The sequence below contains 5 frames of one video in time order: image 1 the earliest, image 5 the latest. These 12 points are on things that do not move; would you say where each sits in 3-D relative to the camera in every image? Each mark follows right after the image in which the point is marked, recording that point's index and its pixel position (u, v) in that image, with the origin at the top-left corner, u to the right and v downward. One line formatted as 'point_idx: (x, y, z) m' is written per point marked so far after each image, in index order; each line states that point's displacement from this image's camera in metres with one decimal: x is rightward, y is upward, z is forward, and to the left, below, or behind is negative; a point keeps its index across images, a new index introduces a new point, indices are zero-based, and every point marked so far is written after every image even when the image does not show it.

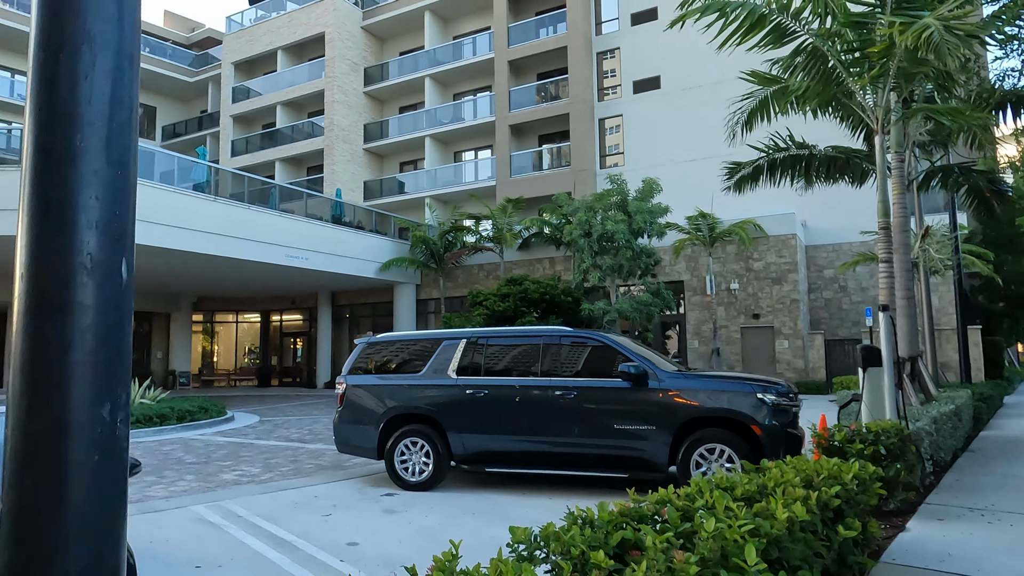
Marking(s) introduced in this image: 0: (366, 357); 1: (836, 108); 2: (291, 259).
0: (-1.7, -0.8, +7.7) m
1: (+4.0, +2.2, +8.1) m
2: (-6.3, +0.8, +18.9) m
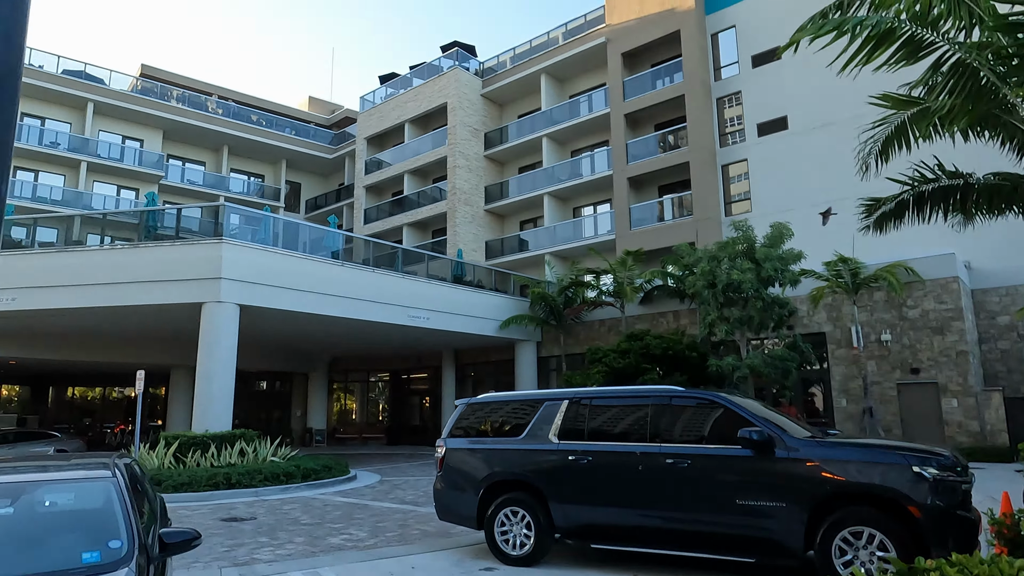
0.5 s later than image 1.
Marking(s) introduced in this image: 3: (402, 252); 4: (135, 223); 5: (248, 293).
0: (-0.5, -1.5, +7.4) m
1: (+5.1, +1.7, +7.0) m
2: (-2.9, -0.9, +19.4) m
3: (-3.2, +1.1, +19.5) m
4: (-8.8, +1.6, +15.6) m
5: (-6.1, -0.1, +15.4) m
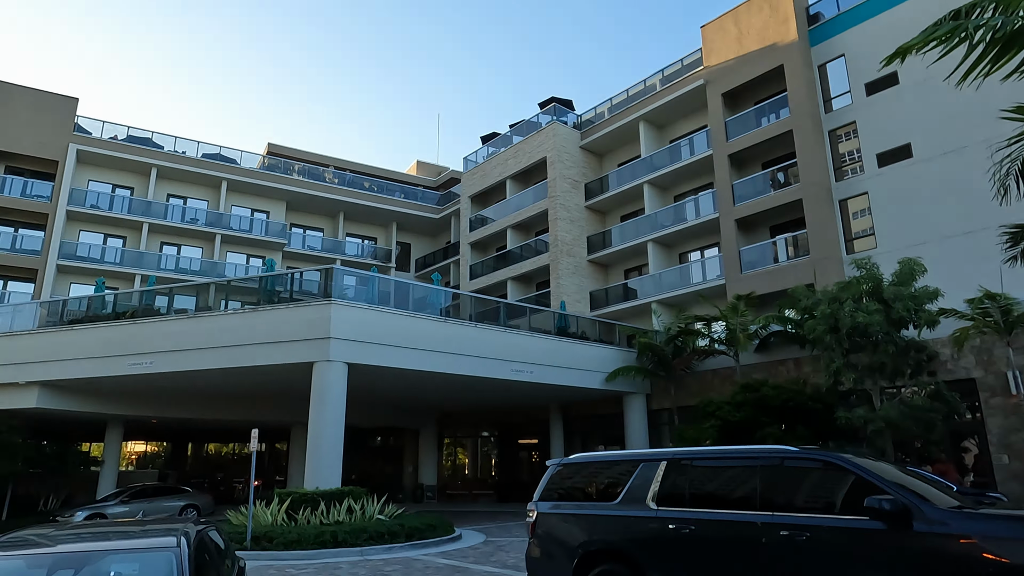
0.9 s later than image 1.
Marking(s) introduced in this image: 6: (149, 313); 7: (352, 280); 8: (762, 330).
0: (+0.5, -2.0, +6.9) m
1: (+5.8, +1.4, +5.9) m
2: (+0.1, -2.5, +19.2) m
3: (-0.2, -0.5, +19.5) m
4: (-6.4, 0.0, +16.7) m
5: (-3.7, -1.5, +15.9) m
6: (-9.5, -0.7, +17.4) m
7: (-3.9, +0.2, +16.3) m
8: (+7.3, -1.2, +19.5) m
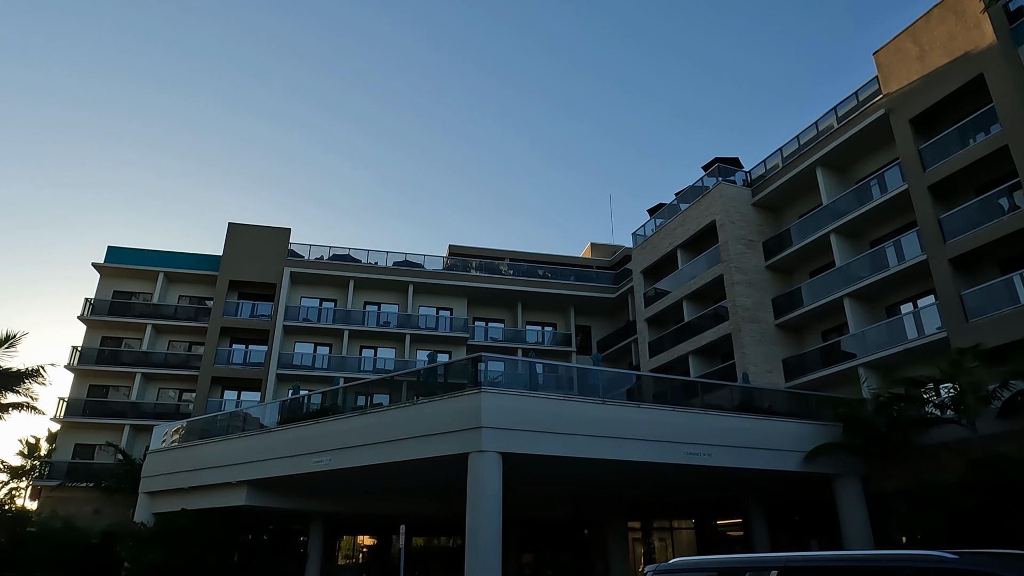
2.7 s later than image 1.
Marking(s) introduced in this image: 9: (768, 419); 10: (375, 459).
0: (+1.3, -2.6, +5.6) m
1: (+5.8, +1.5, +3.6) m
2: (+4.7, -4.4, +17.3) m
3: (+4.3, -2.5, +18.0) m
4: (-2.5, -2.4, +17.2) m
5: (-0.1, -3.5, +15.4) m
6: (-5.2, -3.5, +18.7) m
7: (-0.2, -1.9, +16.1) m
8: (+11.5, -2.4, +15.6) m
9: (+7.2, -3.7, +18.7) m
10: (-3.5, -4.3, +17.0) m
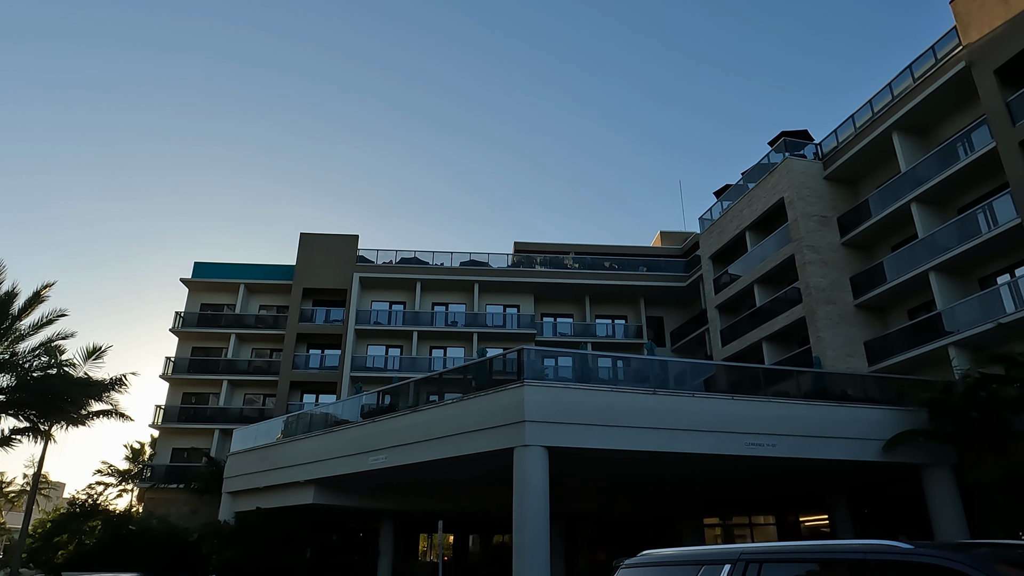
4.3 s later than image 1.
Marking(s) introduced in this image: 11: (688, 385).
0: (+1.0, -2.3, +5.2) m
1: (+5.0, +1.9, +2.6) m
2: (+6.0, -3.9, +16.3) m
3: (+5.6, -2.1, +17.0) m
4: (-1.3, -2.3, +17.1) m
5: (+1.0, -3.3, +15.1) m
6: (-3.6, -3.5, +18.9) m
7: (+0.8, -1.7, +15.7) m
8: (+12.4, -1.6, +13.7) m
9: (+8.6, -3.1, +17.3) m
10: (-2.2, -4.3, +17.1) m
11: (+4.0, -2.4, +16.4) m
